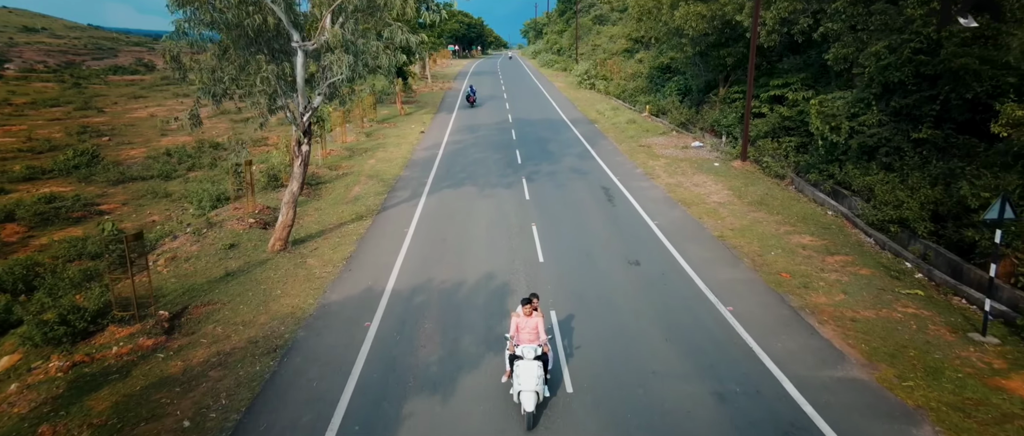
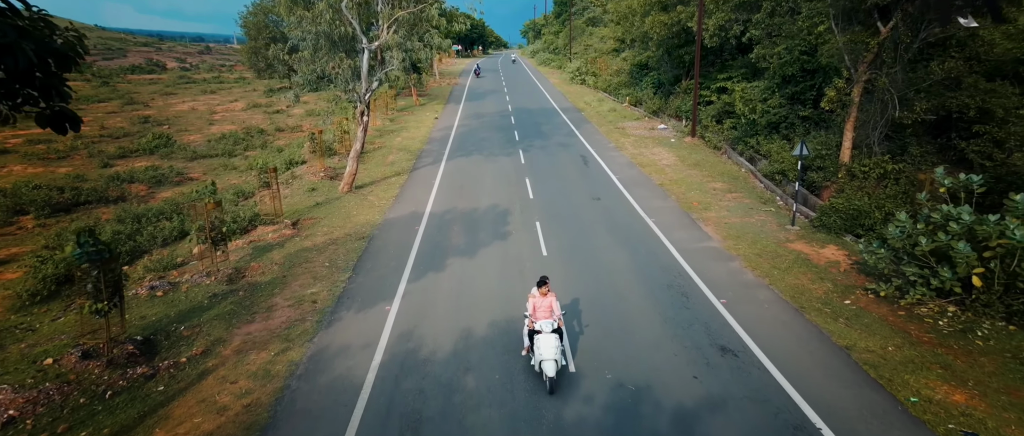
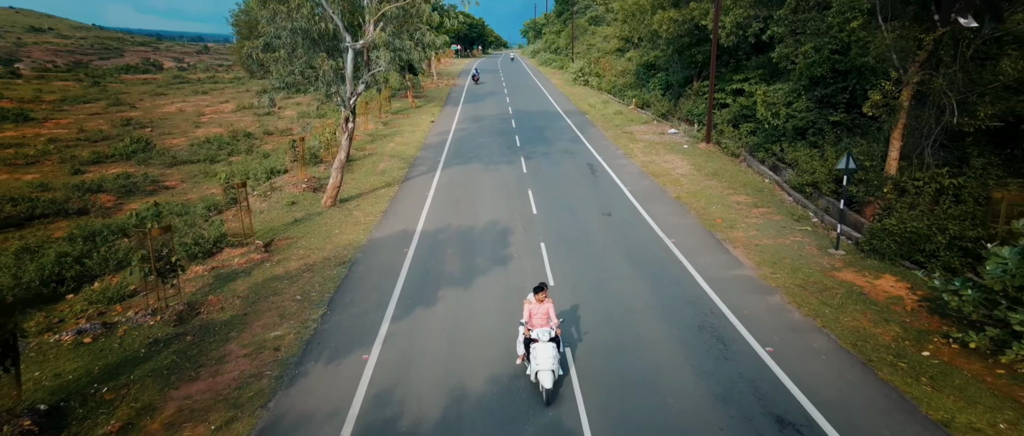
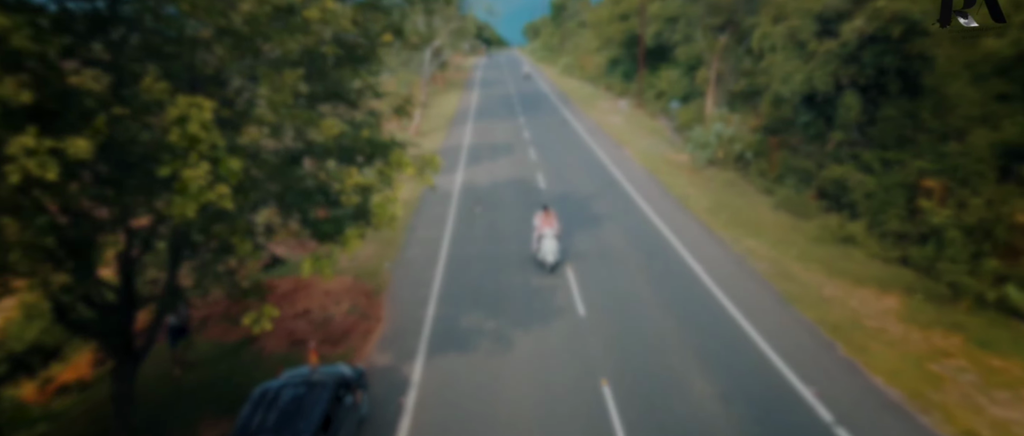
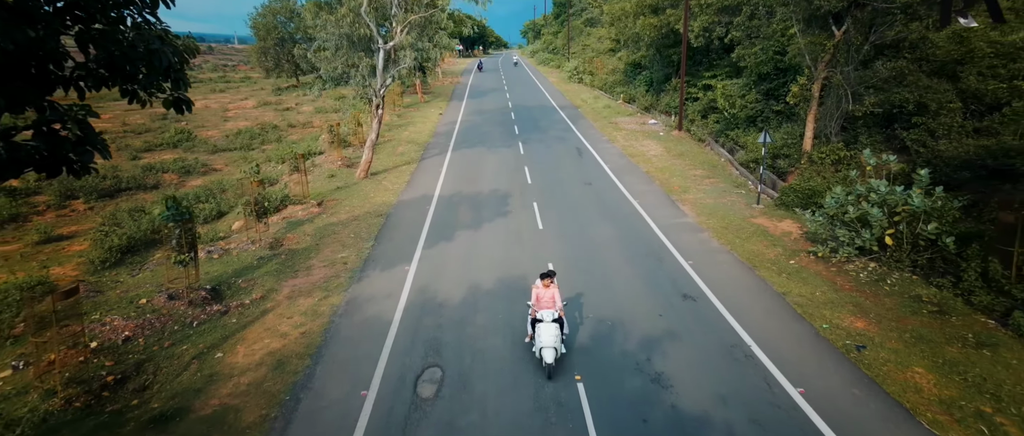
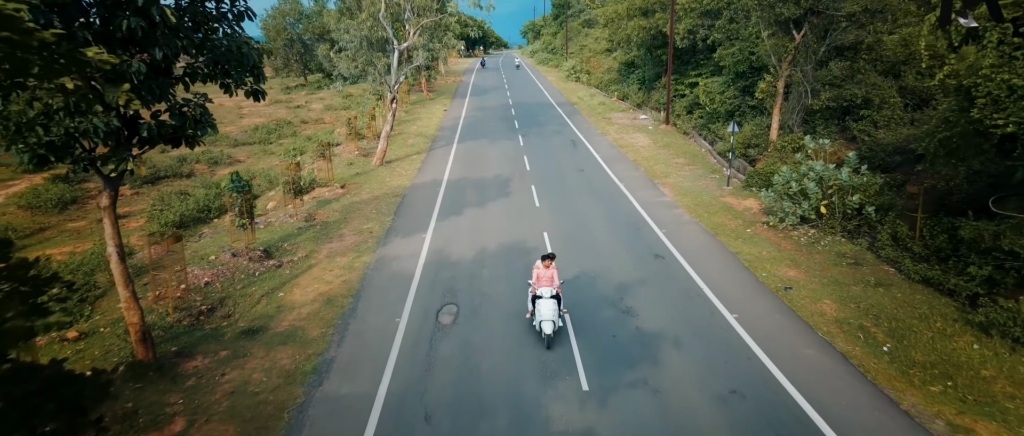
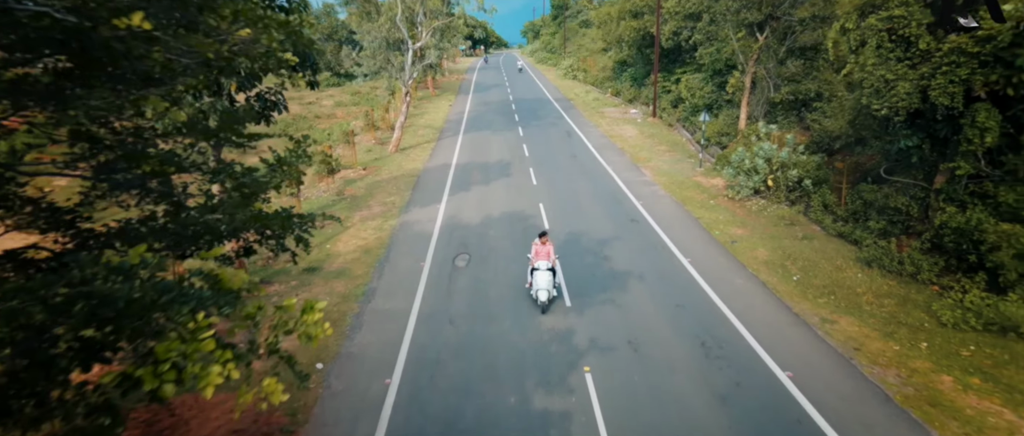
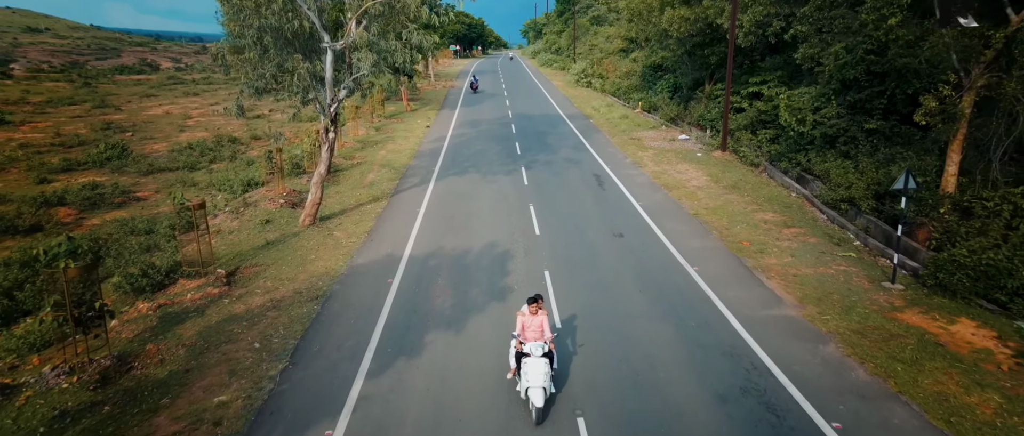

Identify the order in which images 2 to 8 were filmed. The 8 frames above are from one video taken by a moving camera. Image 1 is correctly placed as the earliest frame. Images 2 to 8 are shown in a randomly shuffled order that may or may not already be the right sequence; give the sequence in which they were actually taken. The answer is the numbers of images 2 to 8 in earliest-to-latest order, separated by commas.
8, 3, 2, 5, 6, 7, 4
